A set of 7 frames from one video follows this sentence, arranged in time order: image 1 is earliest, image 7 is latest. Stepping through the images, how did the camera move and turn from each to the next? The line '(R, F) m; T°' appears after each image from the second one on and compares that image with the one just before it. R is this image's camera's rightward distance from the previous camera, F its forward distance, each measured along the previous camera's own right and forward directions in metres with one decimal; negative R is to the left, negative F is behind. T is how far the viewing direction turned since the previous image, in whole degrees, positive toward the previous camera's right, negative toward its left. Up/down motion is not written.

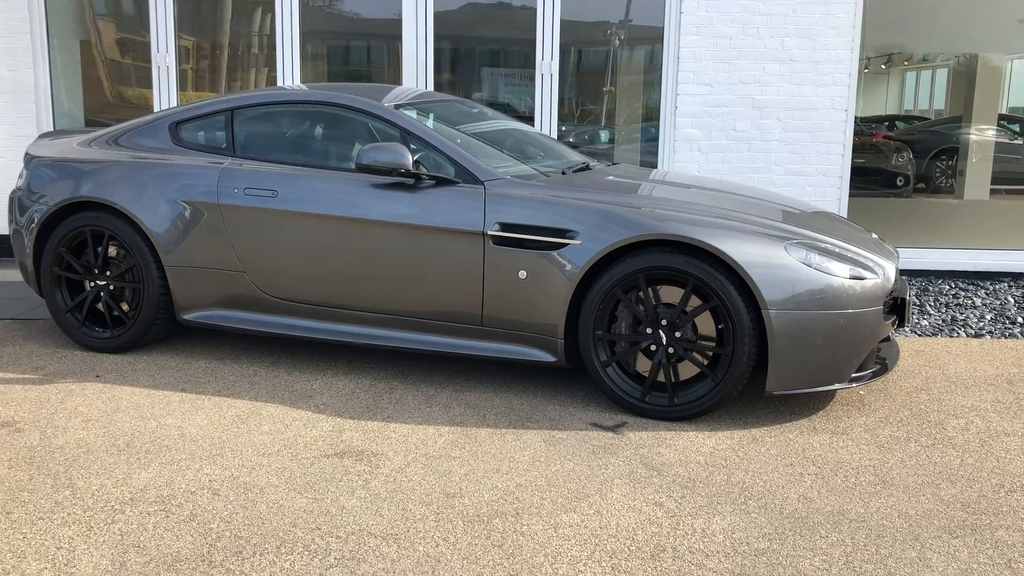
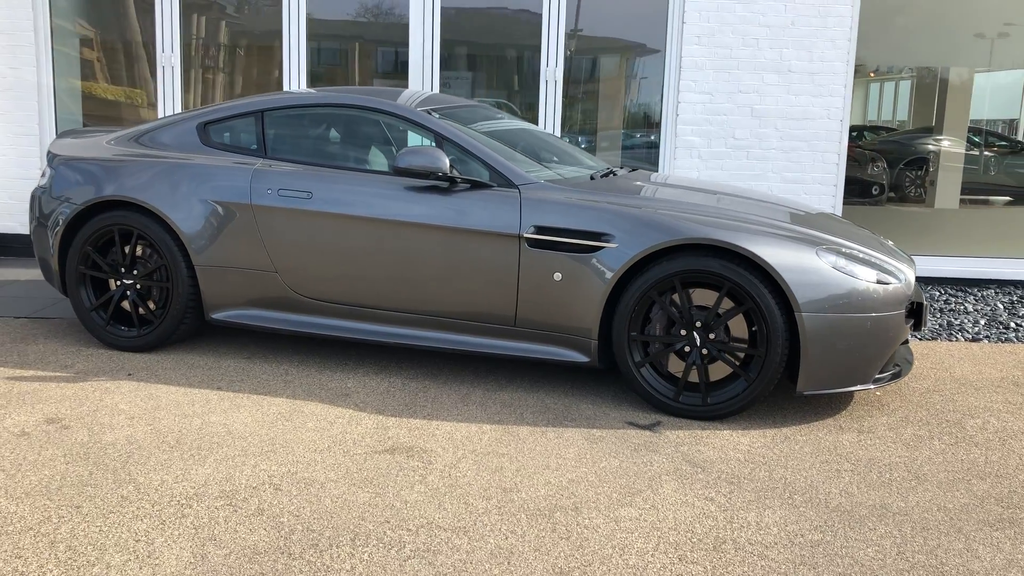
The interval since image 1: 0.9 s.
(-0.3, -0.1) m; +2°
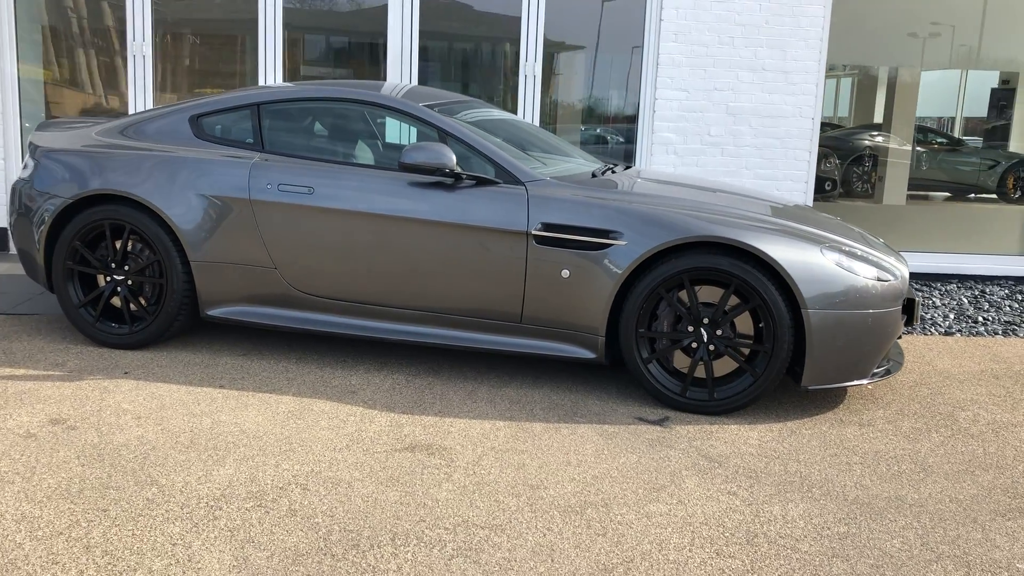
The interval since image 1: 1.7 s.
(-0.3, 0.0) m; +4°
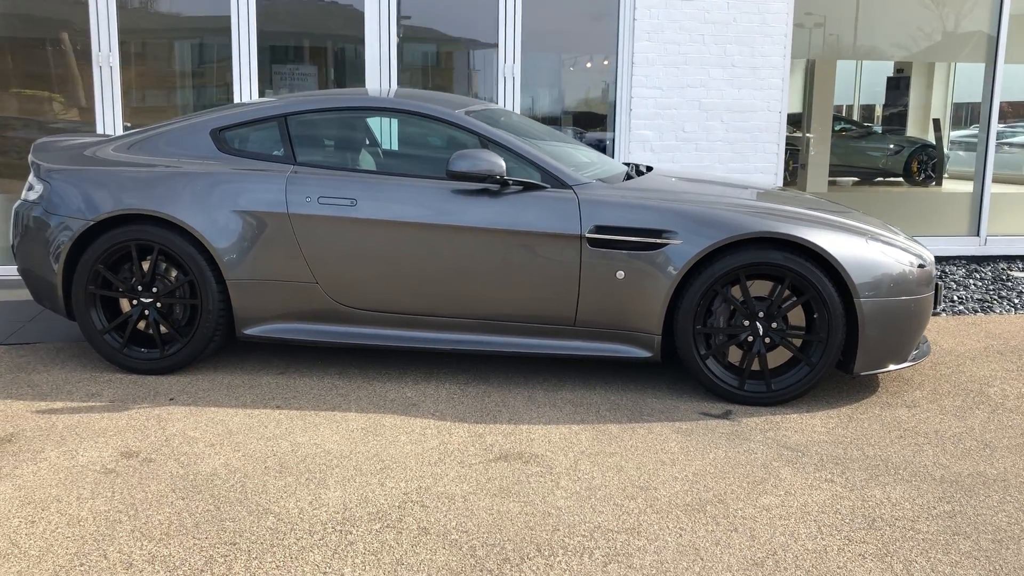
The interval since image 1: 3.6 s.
(-0.6, 0.0) m; +6°
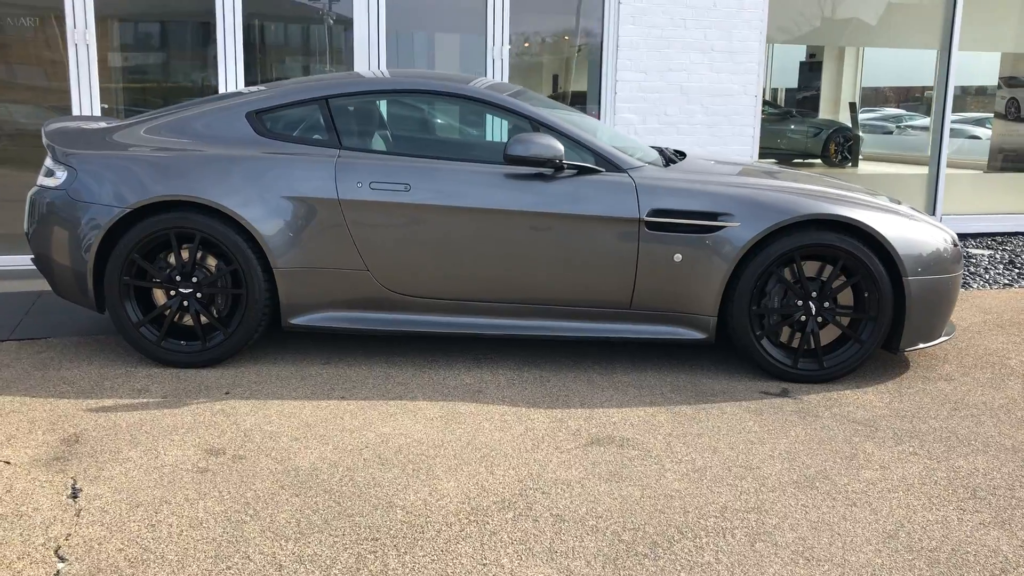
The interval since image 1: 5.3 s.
(-0.6, +0.1) m; +6°
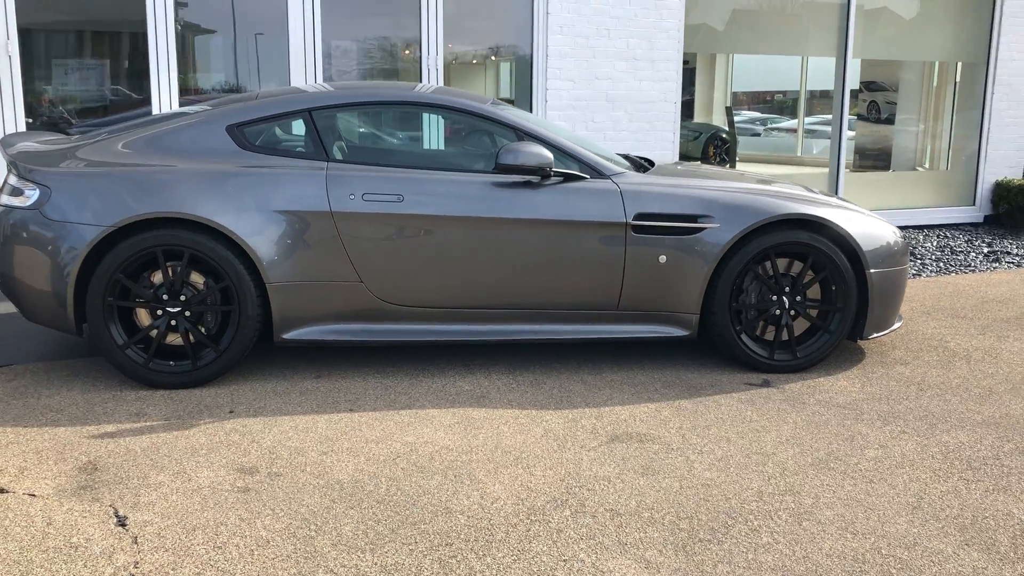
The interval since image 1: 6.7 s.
(-0.5, 0.0) m; +8°
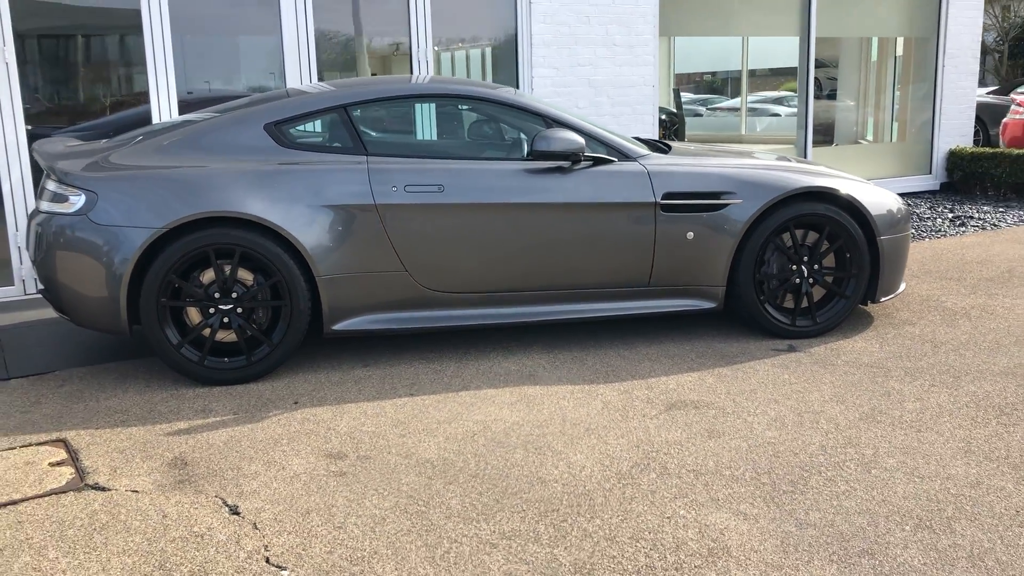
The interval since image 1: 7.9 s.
(-0.4, -0.1) m; +4°
